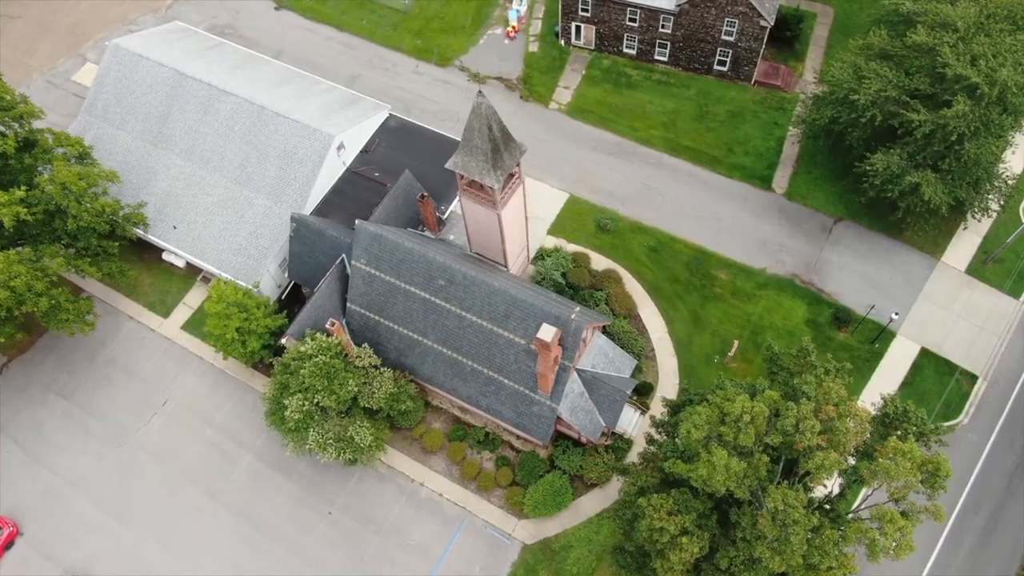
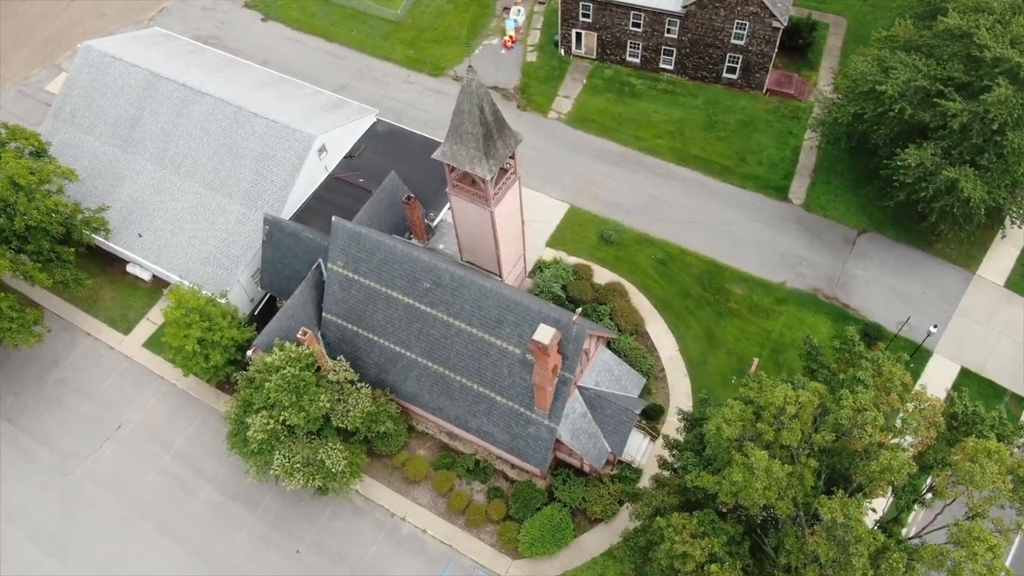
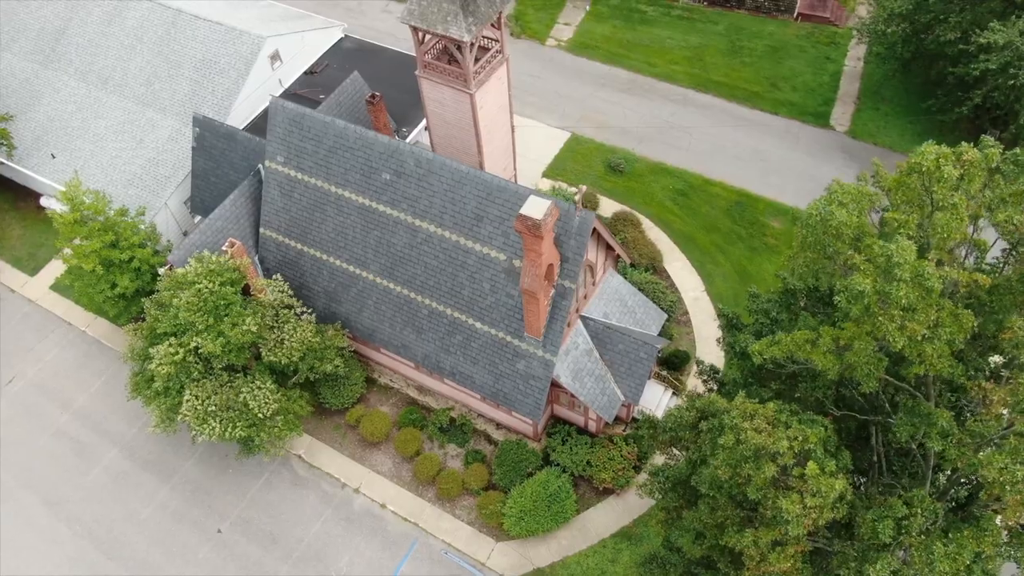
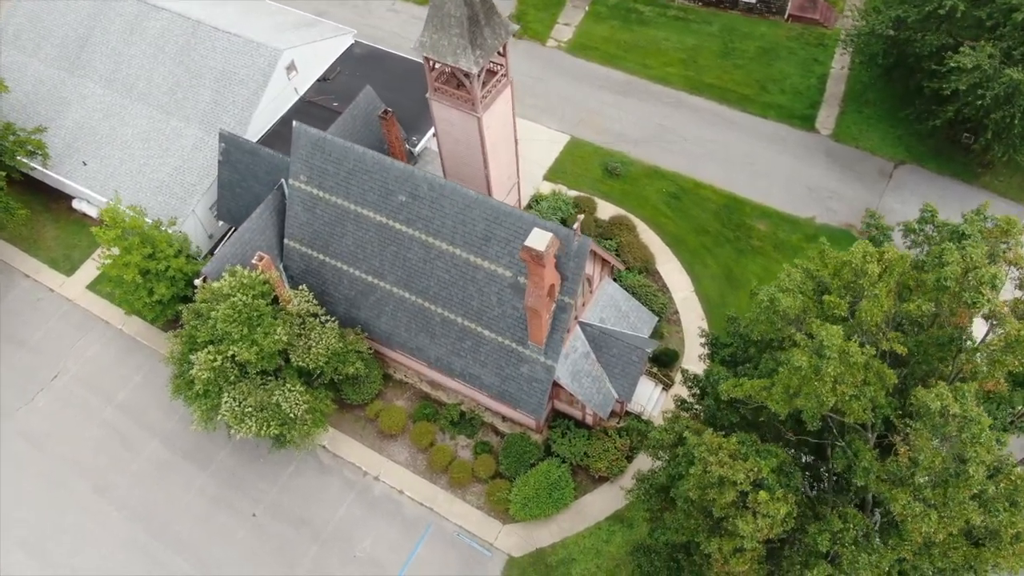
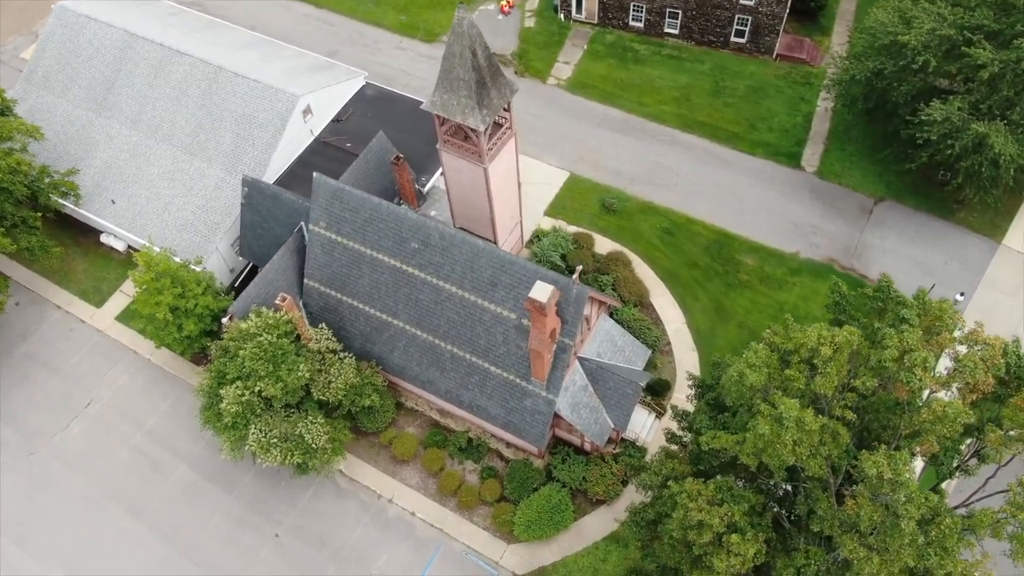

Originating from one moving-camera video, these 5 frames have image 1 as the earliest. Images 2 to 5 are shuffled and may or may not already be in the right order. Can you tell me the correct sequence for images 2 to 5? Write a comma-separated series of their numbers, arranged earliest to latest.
2, 5, 4, 3
